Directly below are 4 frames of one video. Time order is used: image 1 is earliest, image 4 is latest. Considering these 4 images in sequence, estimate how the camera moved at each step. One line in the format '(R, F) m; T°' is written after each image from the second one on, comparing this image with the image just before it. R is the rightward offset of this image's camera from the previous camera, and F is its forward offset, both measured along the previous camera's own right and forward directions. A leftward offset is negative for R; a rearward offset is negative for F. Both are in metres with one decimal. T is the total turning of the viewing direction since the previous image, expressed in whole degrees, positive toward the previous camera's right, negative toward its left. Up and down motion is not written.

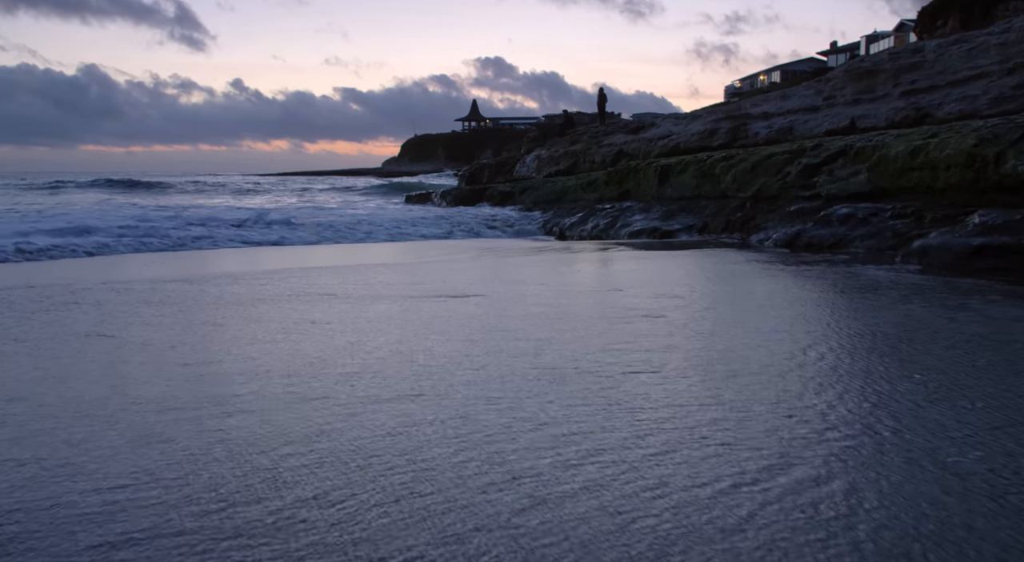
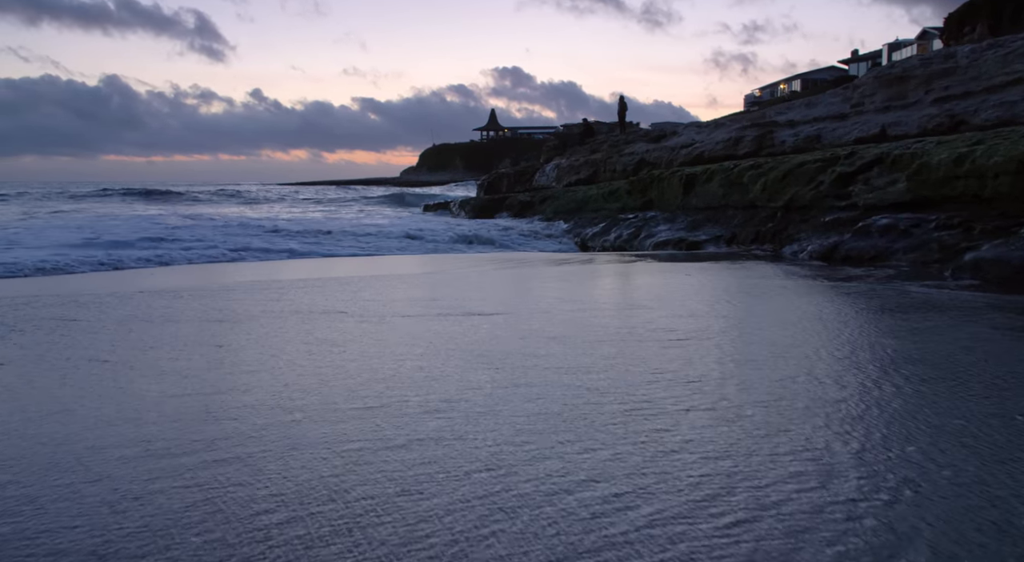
(-0.1, +0.5) m; -1°
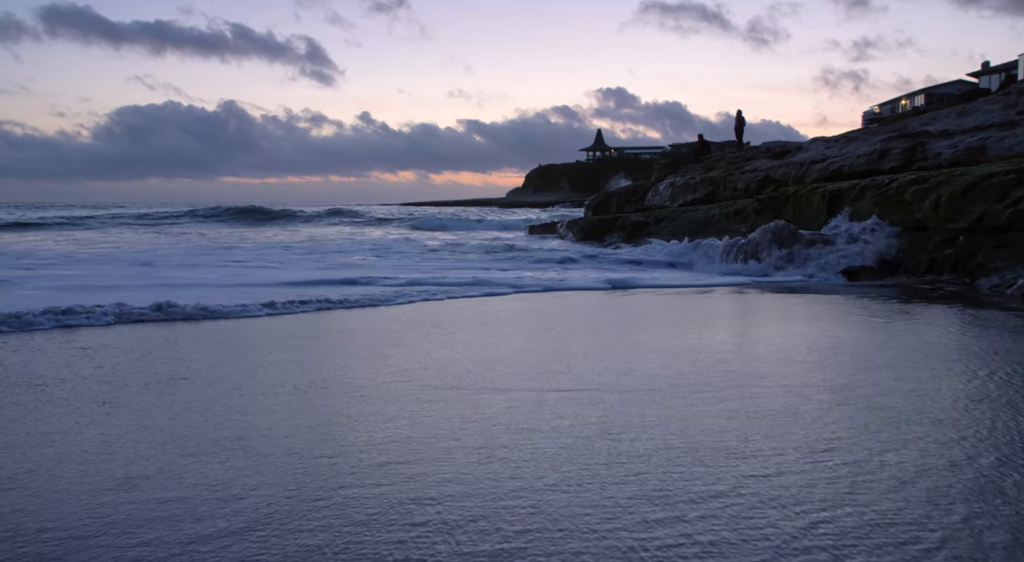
(-0.2, +2.0) m; -7°
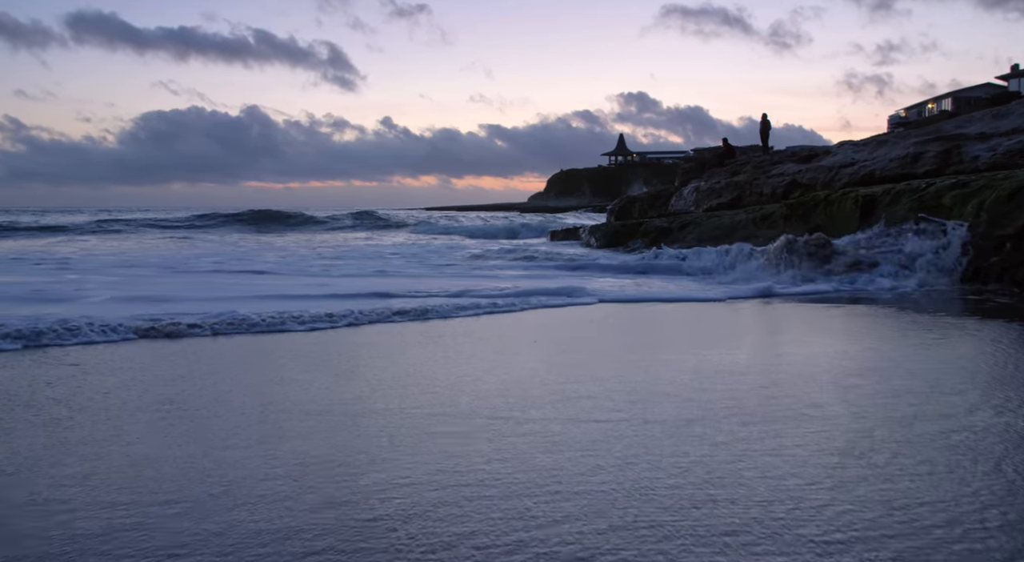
(0.0, +0.5) m; -1°
